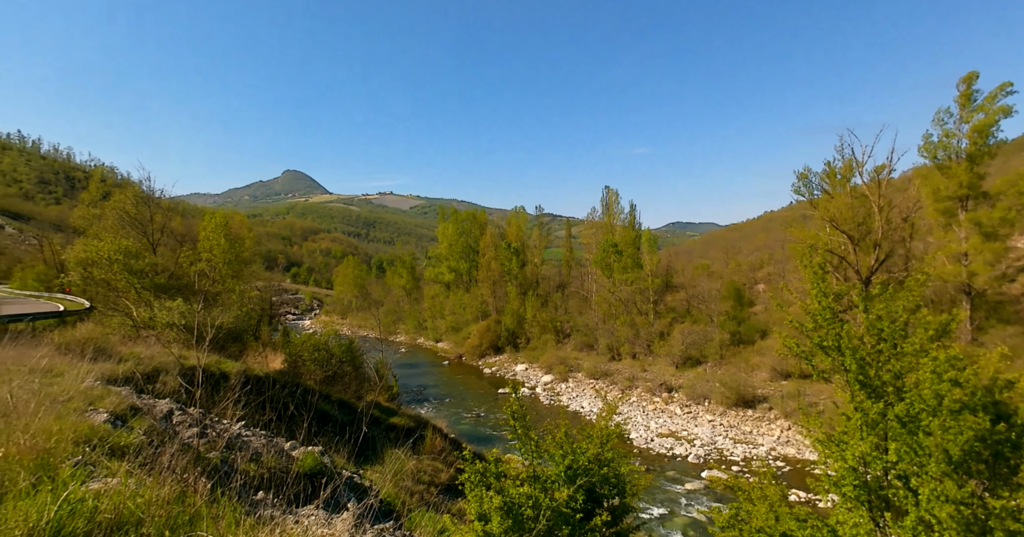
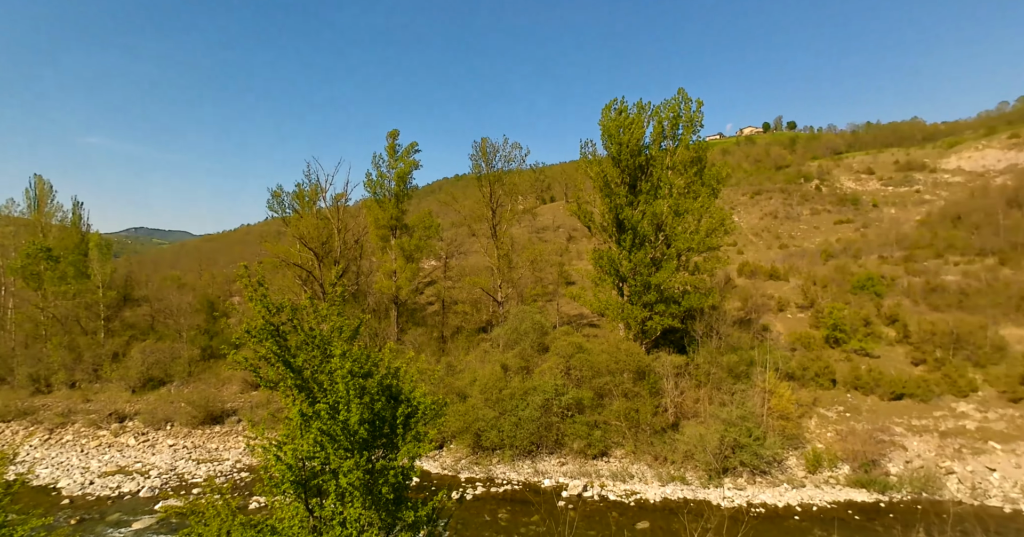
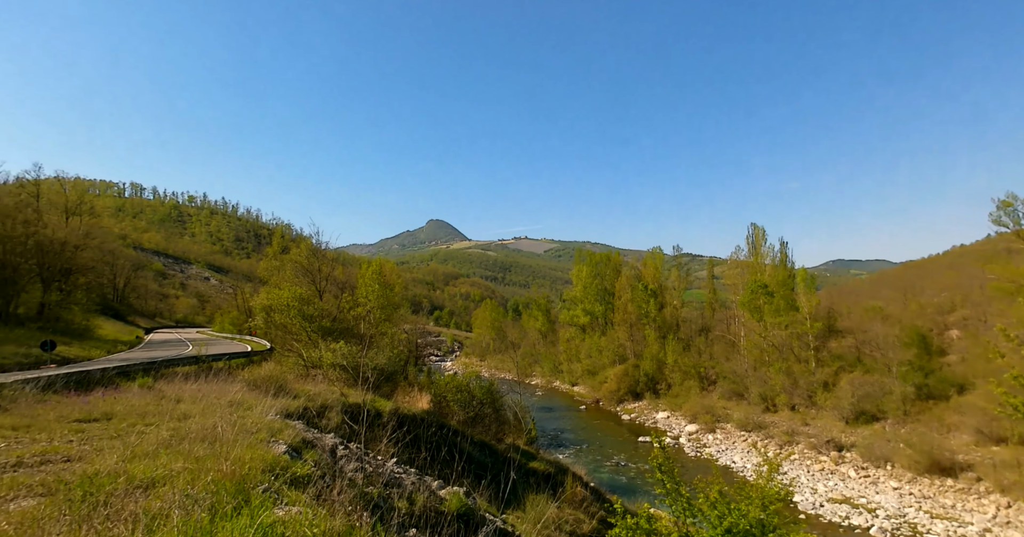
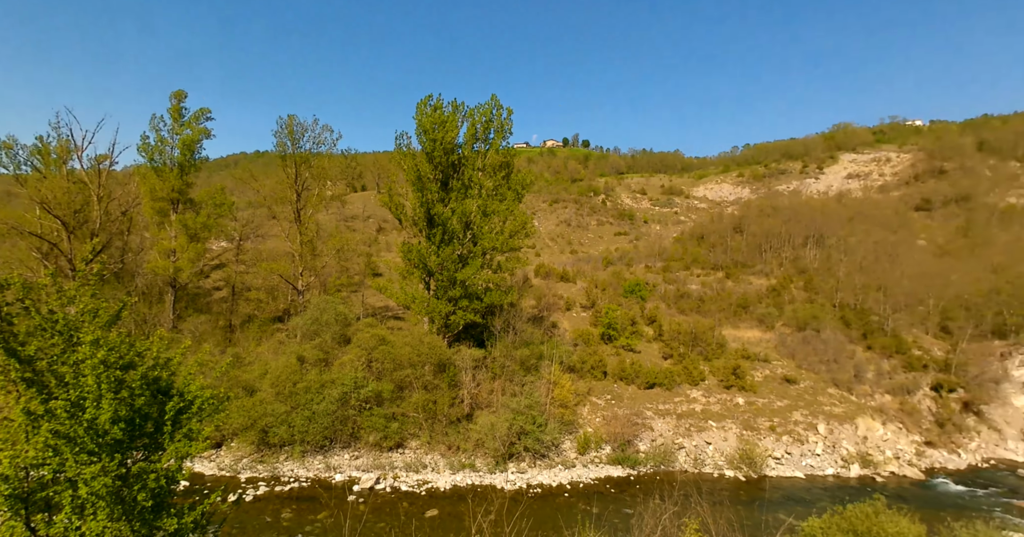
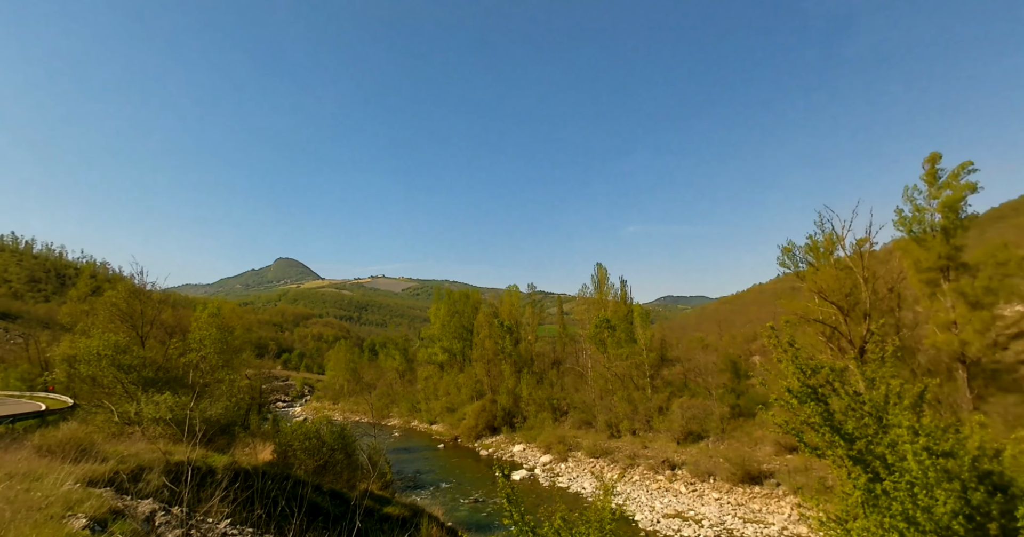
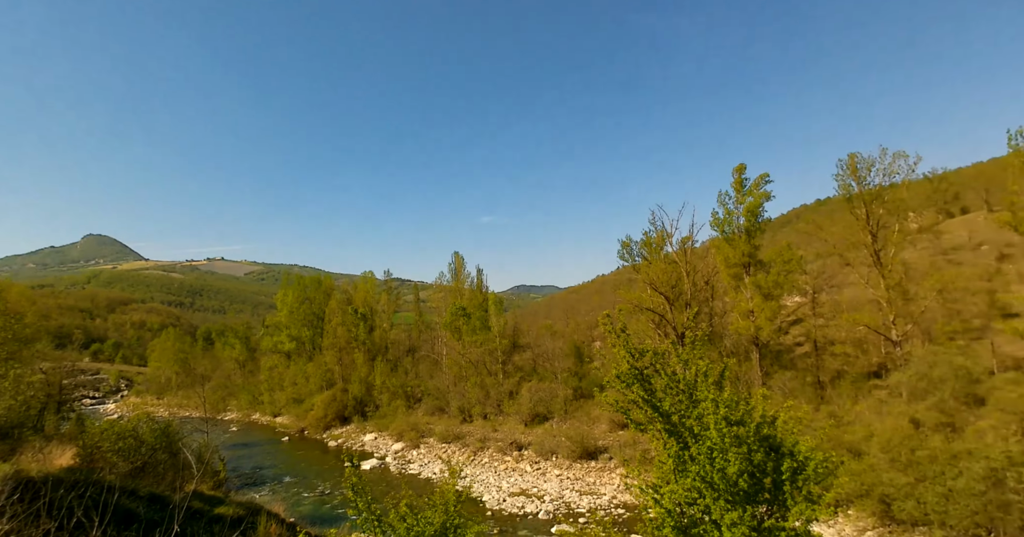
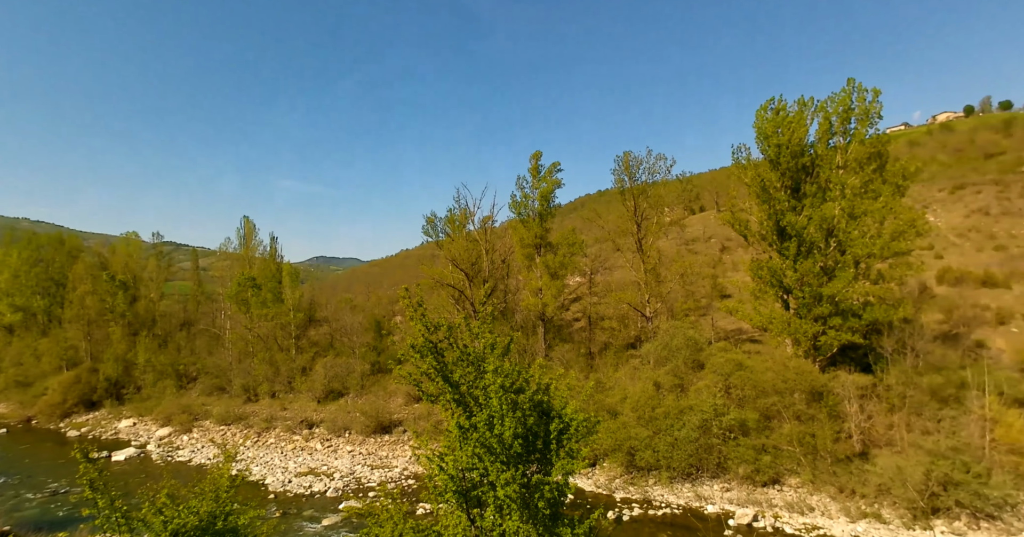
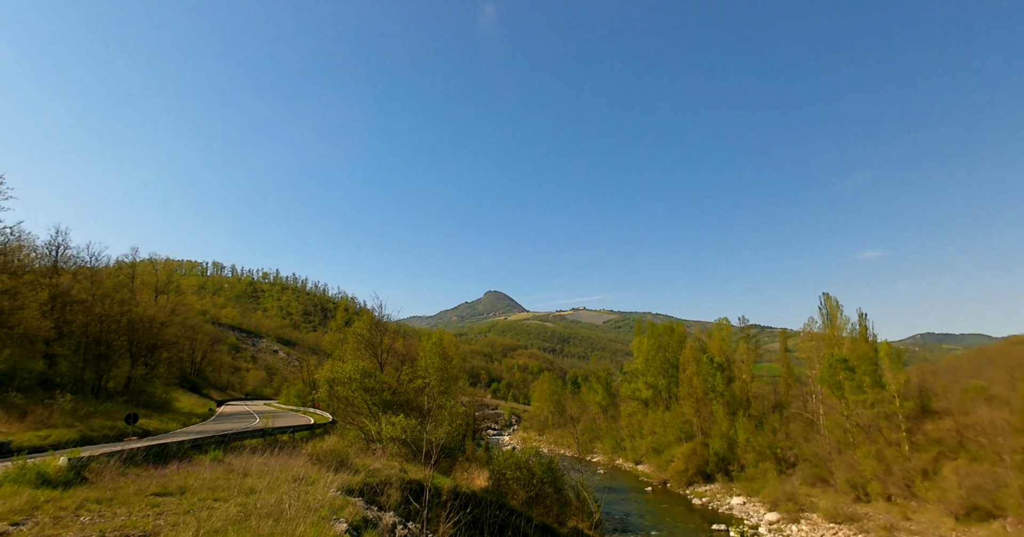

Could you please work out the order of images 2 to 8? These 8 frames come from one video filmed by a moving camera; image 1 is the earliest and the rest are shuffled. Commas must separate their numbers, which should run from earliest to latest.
3, 8, 5, 6, 7, 2, 4
